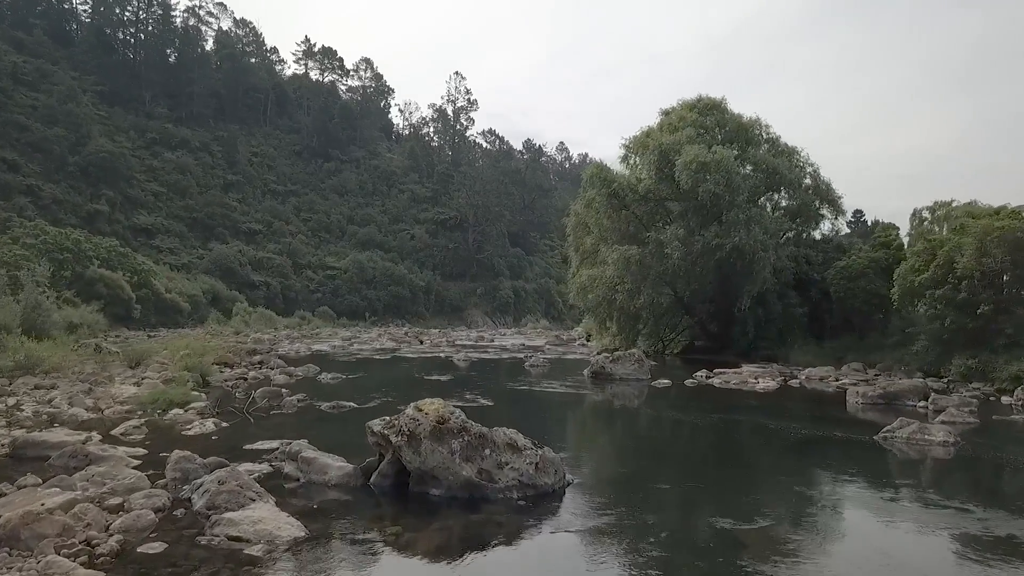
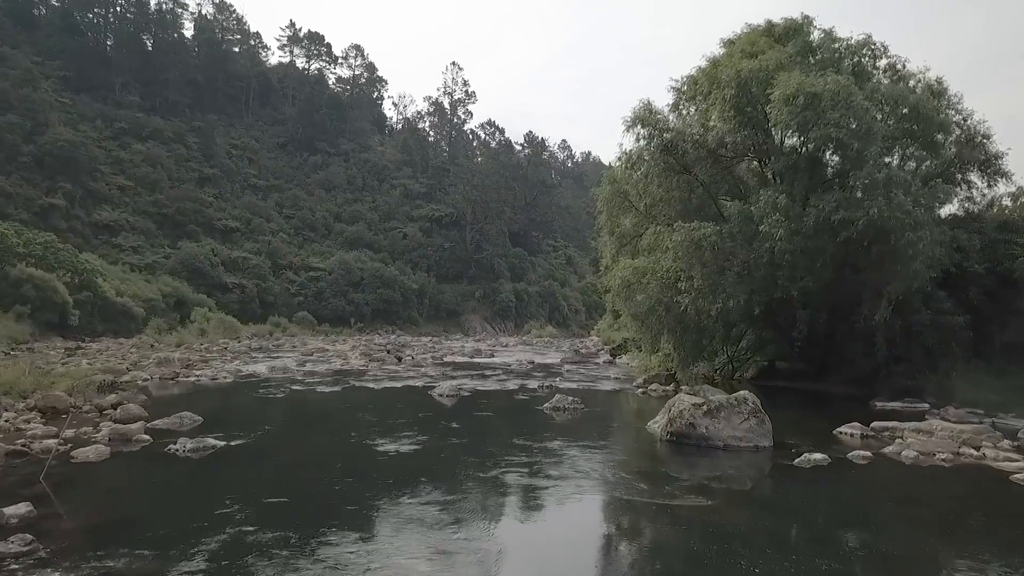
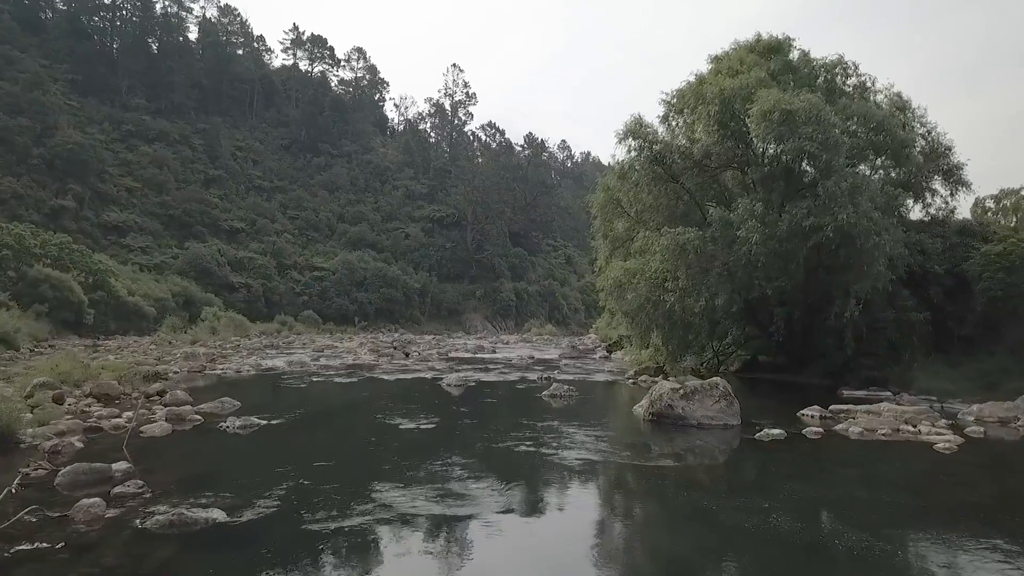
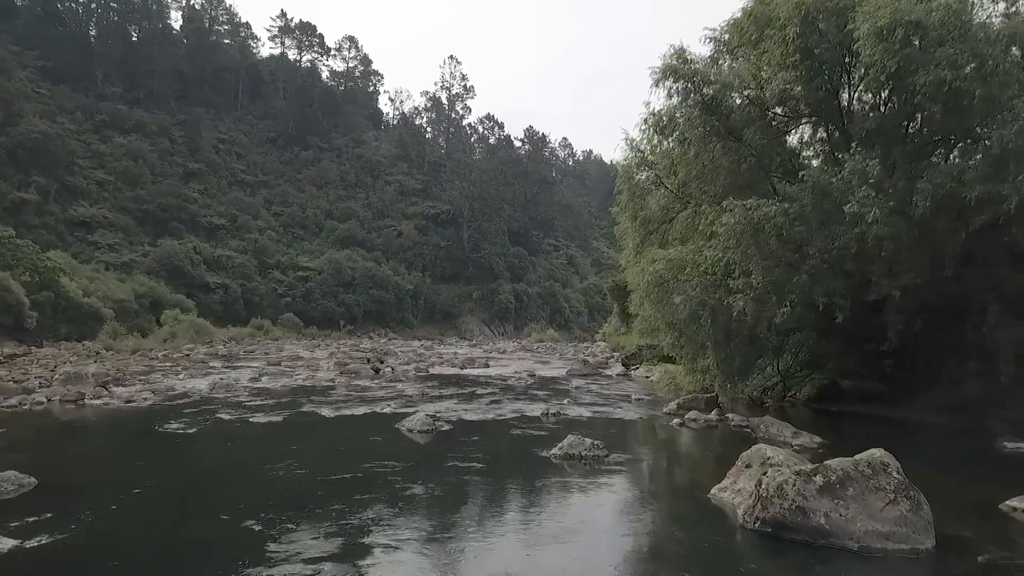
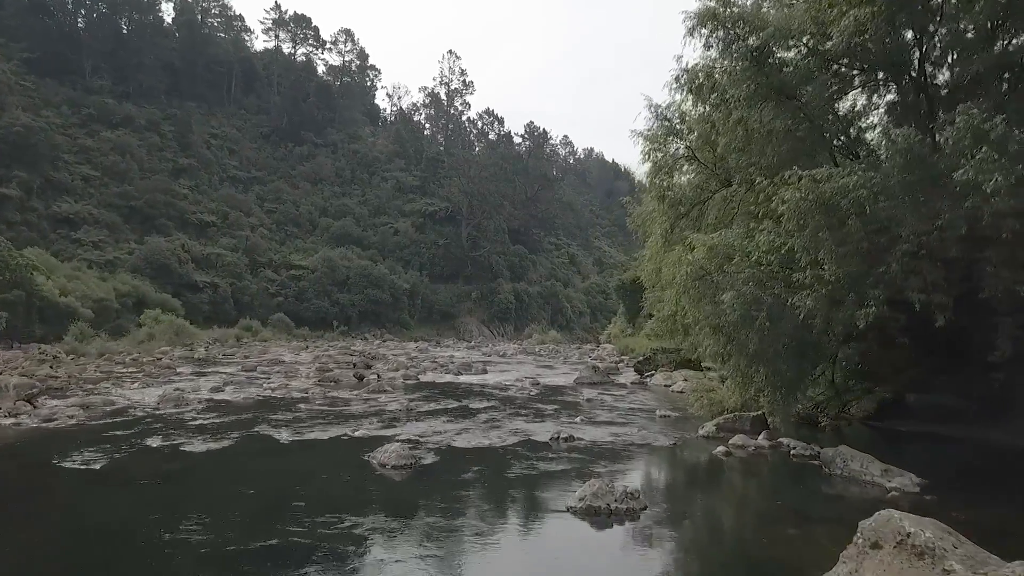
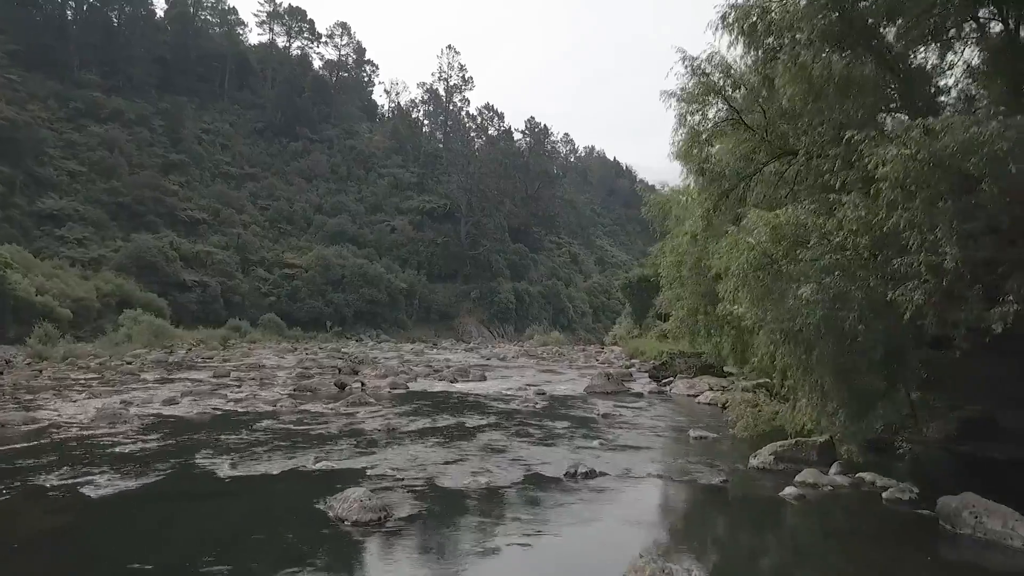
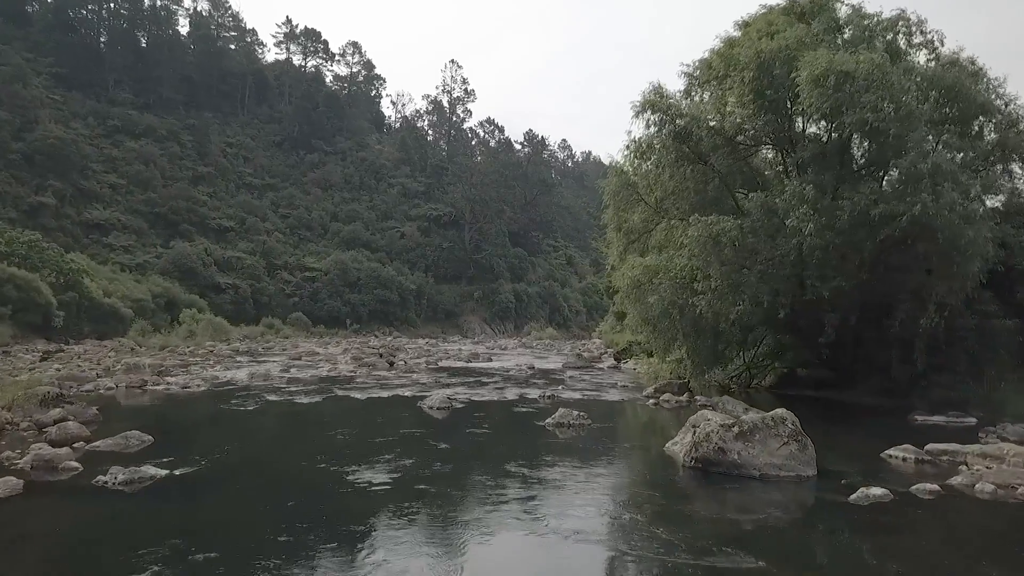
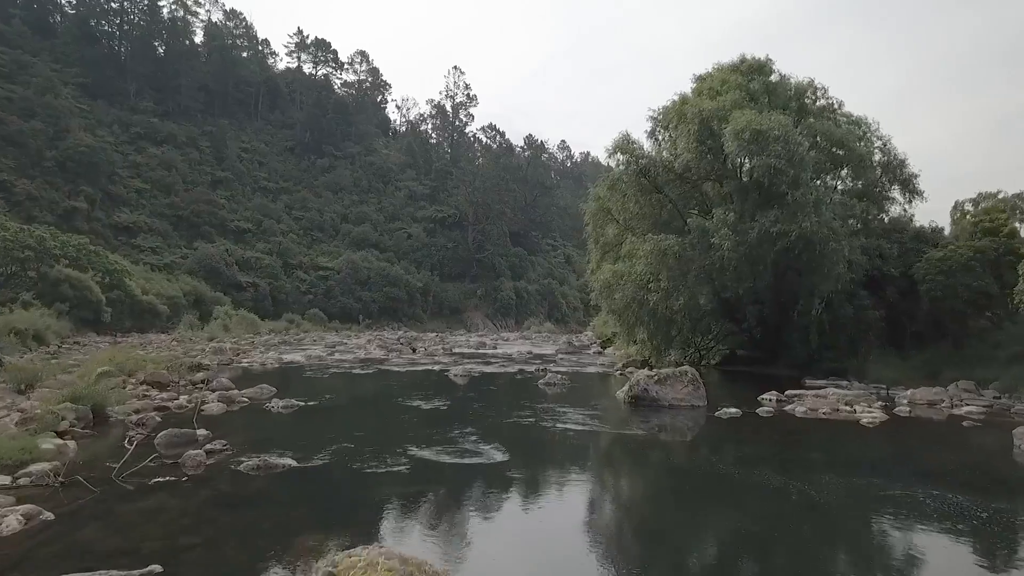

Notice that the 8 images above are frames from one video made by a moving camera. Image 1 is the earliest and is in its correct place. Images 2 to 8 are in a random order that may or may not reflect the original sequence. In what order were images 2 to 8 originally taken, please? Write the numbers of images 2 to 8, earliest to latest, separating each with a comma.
8, 3, 2, 7, 4, 5, 6
